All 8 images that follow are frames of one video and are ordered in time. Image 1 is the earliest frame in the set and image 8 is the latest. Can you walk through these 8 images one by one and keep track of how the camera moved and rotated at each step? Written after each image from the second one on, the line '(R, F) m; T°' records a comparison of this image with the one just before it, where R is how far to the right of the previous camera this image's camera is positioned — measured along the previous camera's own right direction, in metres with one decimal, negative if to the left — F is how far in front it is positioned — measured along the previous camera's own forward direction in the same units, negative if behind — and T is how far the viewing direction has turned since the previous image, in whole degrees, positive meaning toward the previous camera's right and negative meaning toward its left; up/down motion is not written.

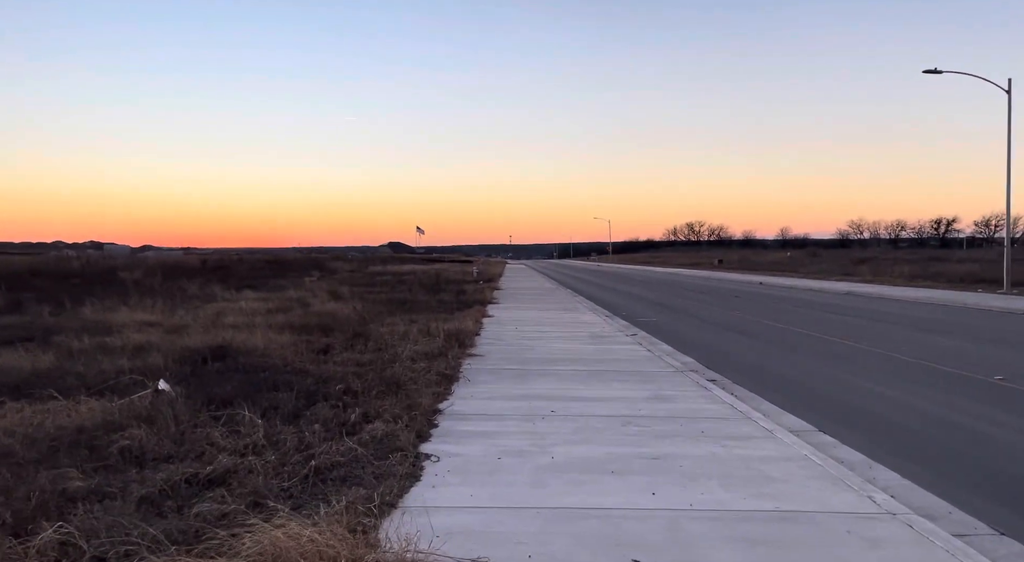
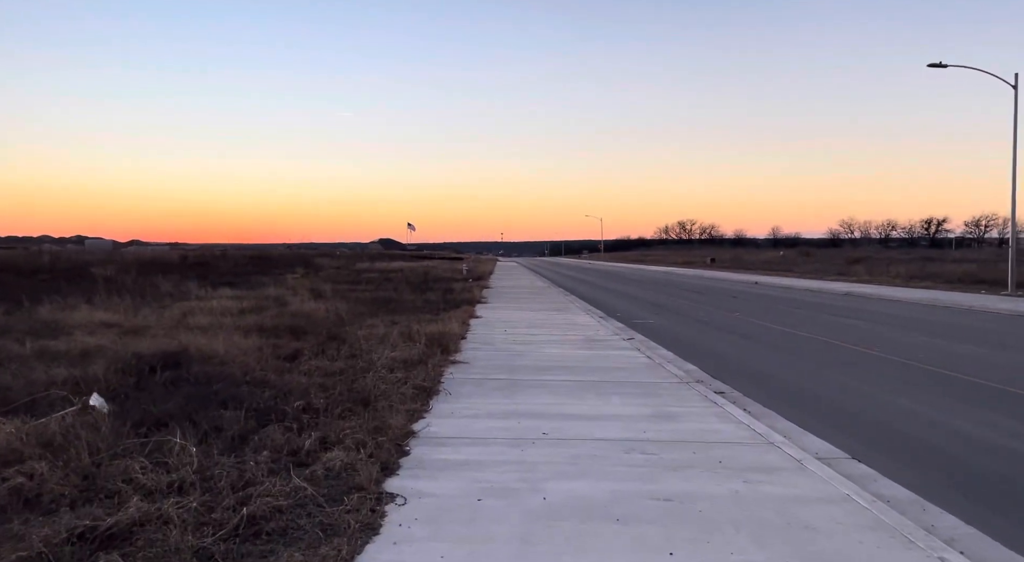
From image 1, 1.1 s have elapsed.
(+0.1, +1.2) m; +1°
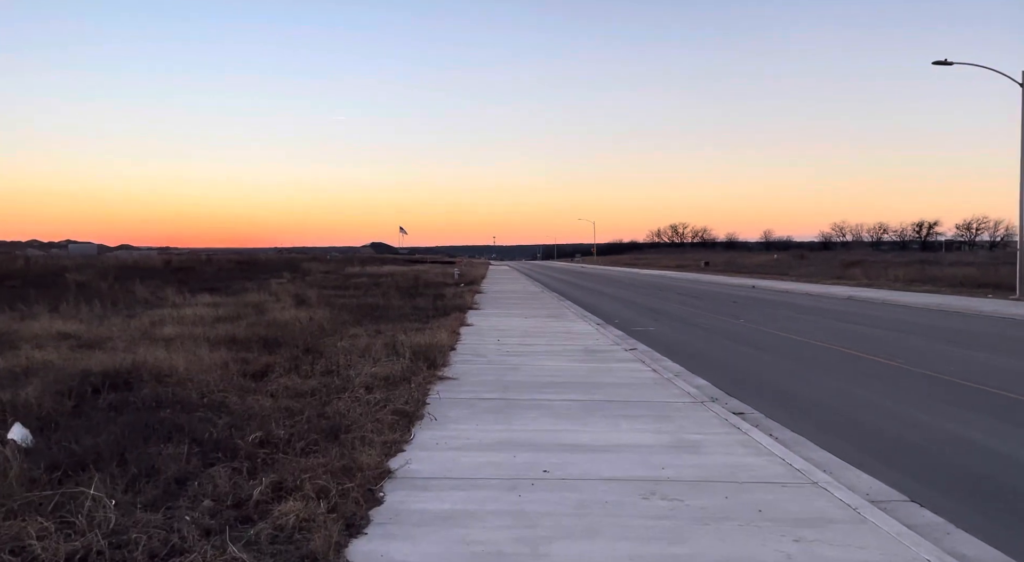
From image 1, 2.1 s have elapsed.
(0.0, +1.2) m; +1°
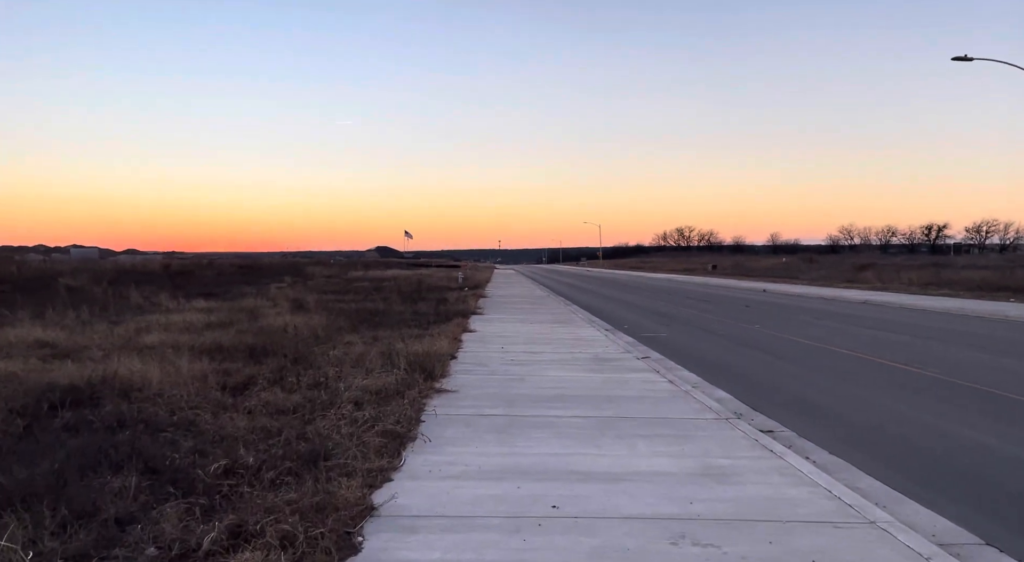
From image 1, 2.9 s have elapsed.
(0.0, +0.9) m; 0°
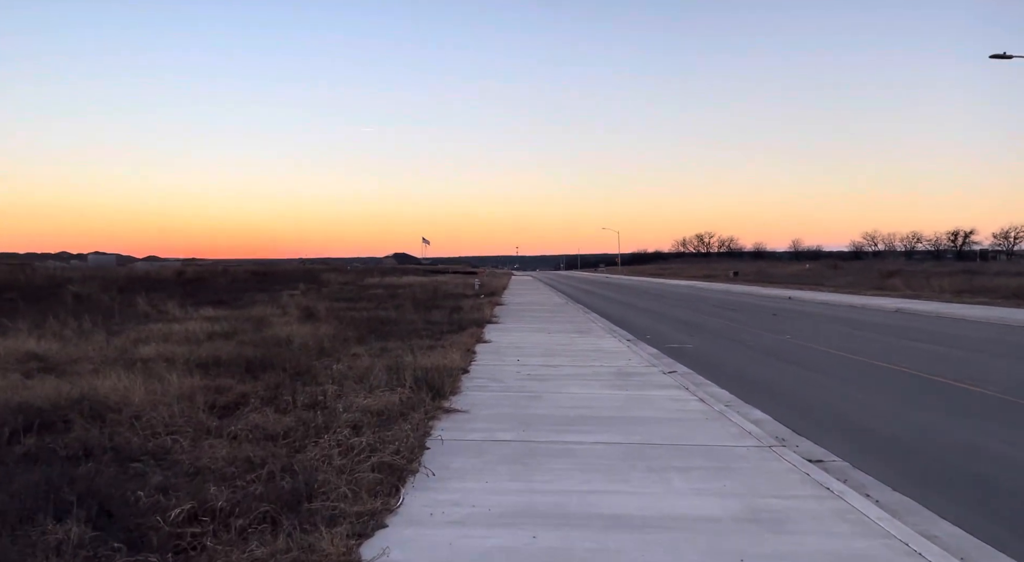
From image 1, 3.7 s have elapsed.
(0.0, +0.9) m; -1°
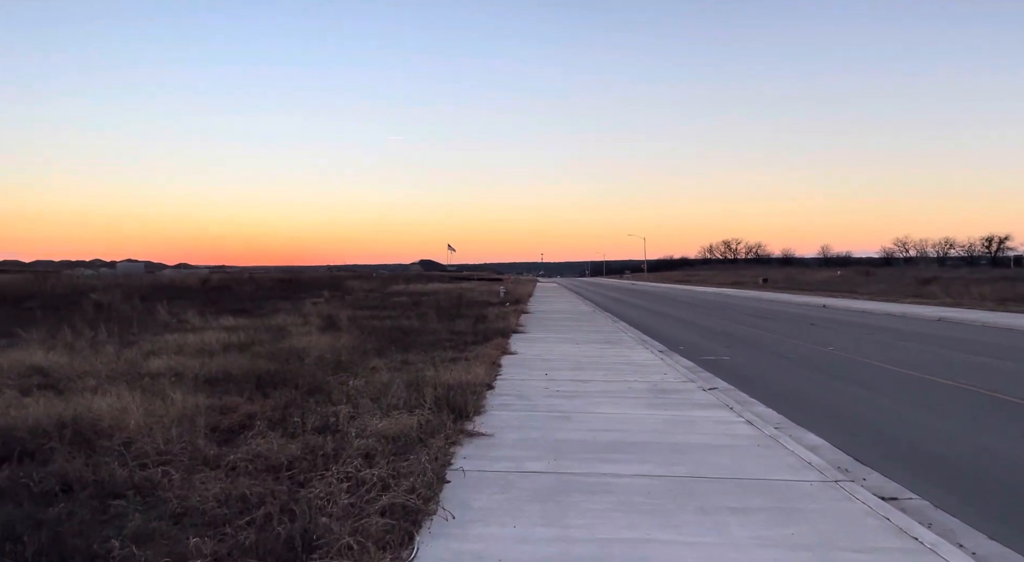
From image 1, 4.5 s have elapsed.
(-0.1, +0.8) m; -2°
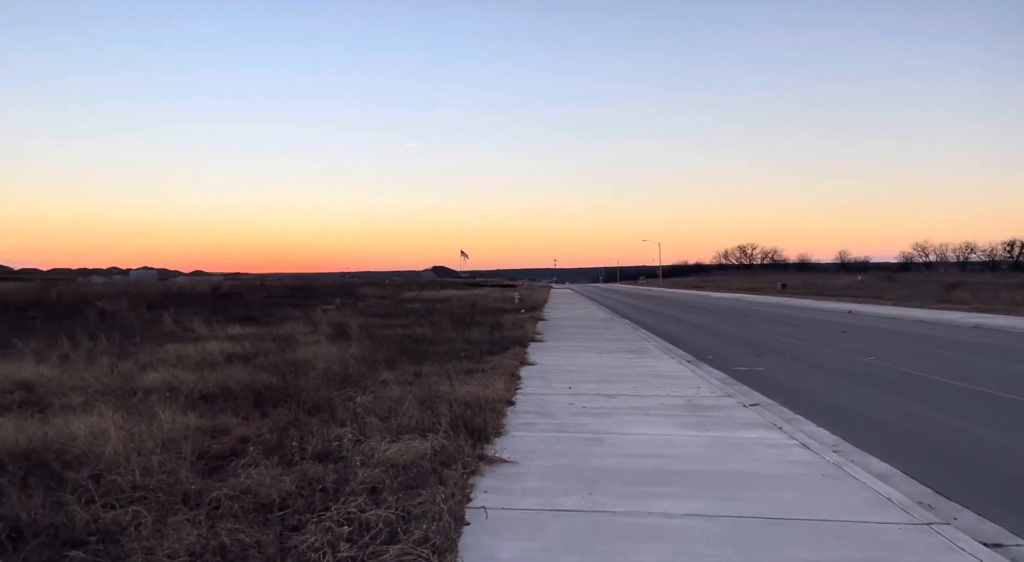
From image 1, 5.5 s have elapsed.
(-0.1, +1.0) m; -1°
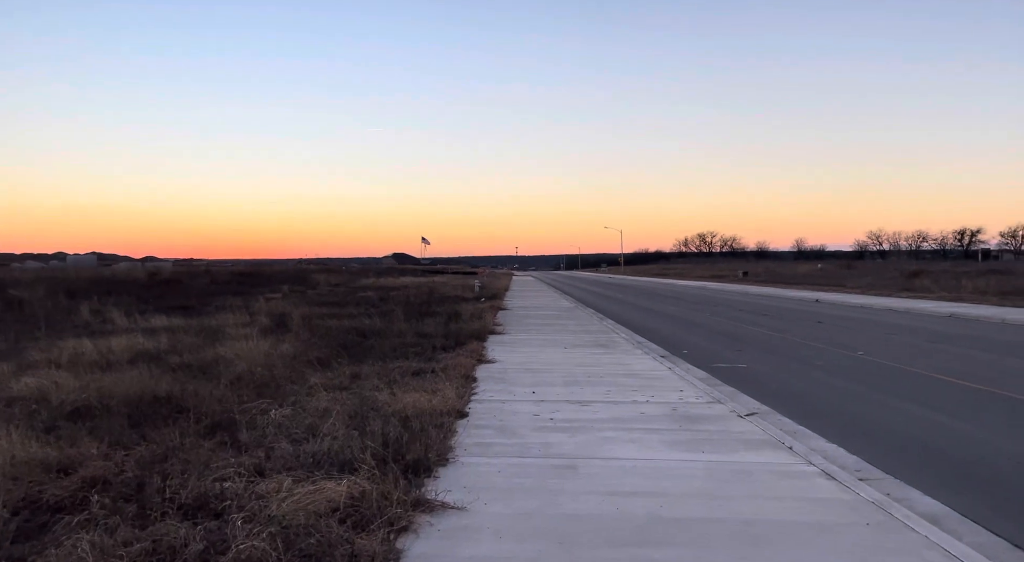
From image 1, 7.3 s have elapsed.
(+0.1, +1.9) m; +3°
